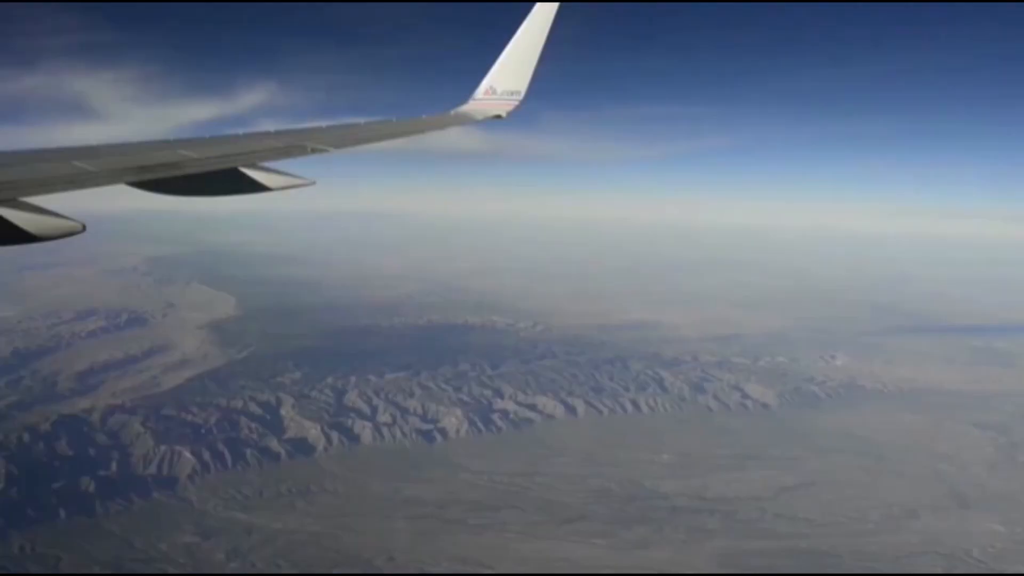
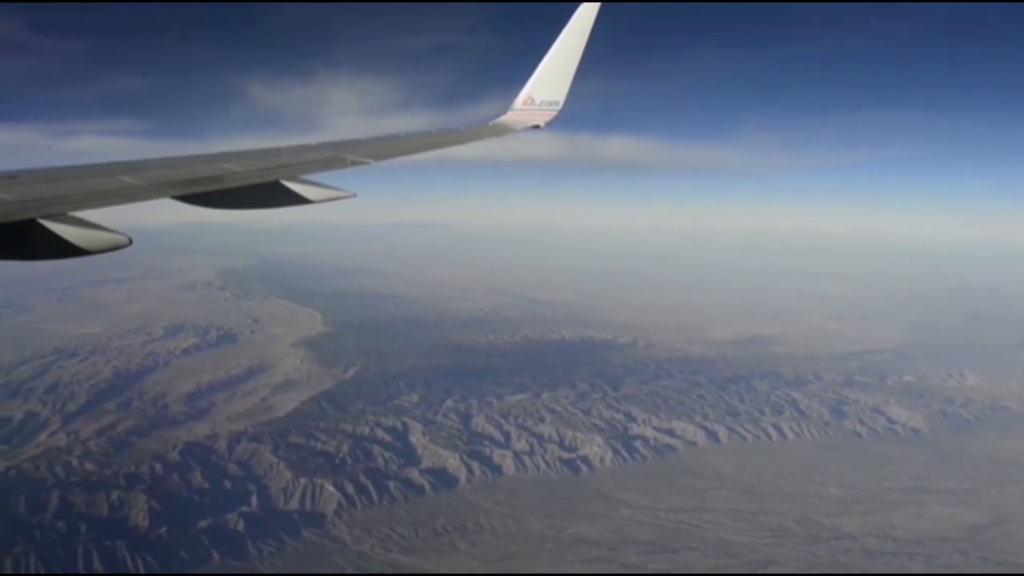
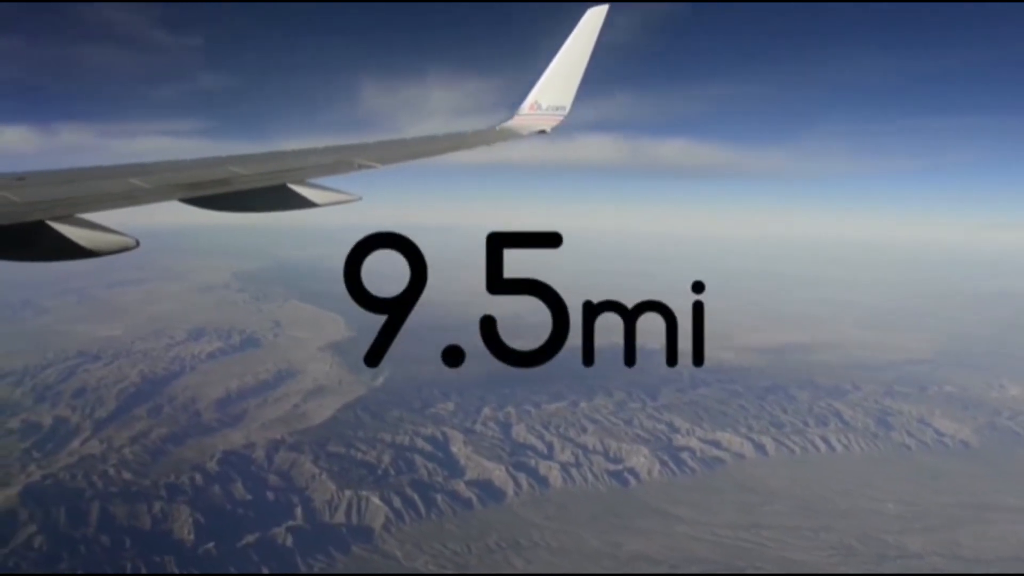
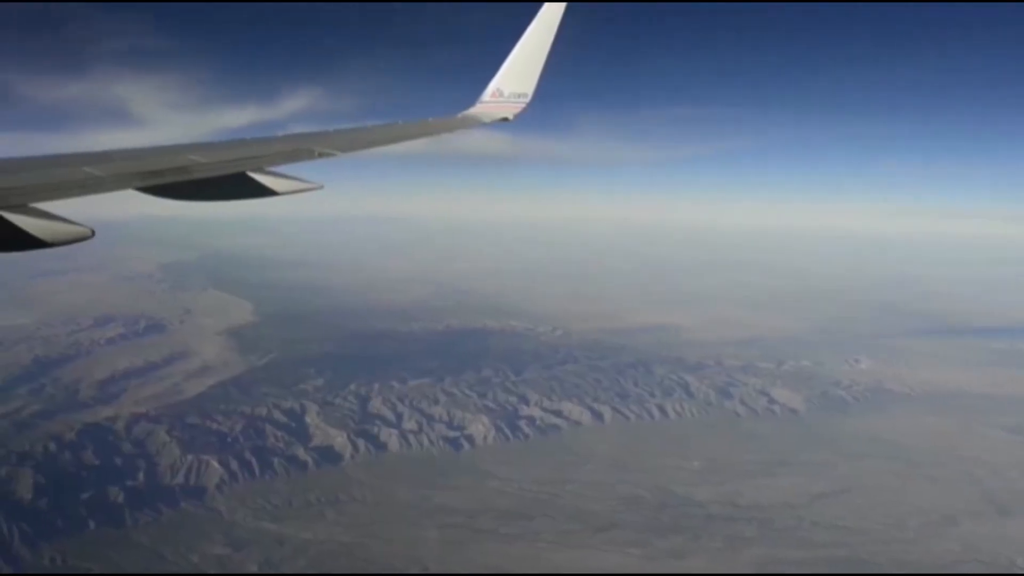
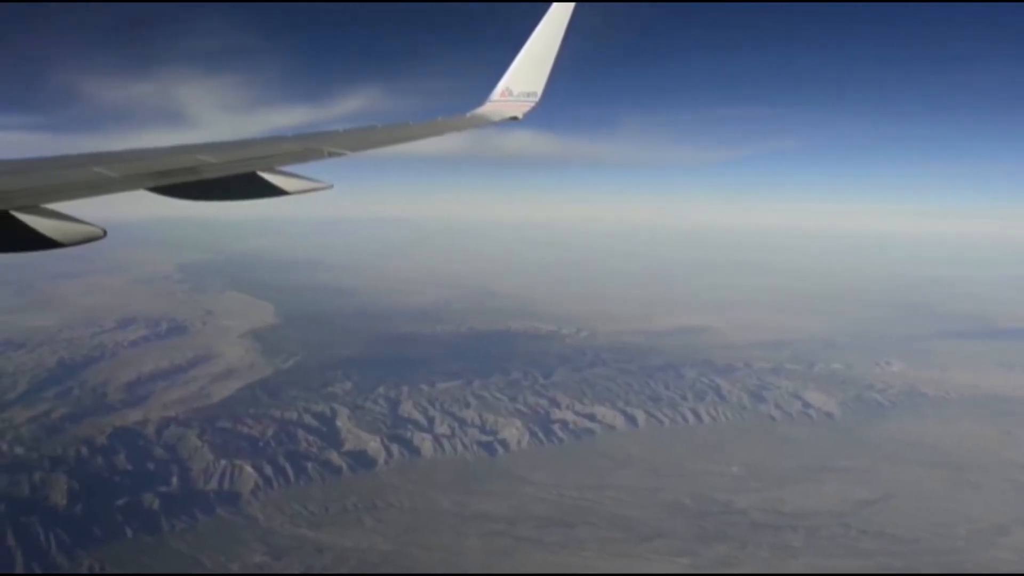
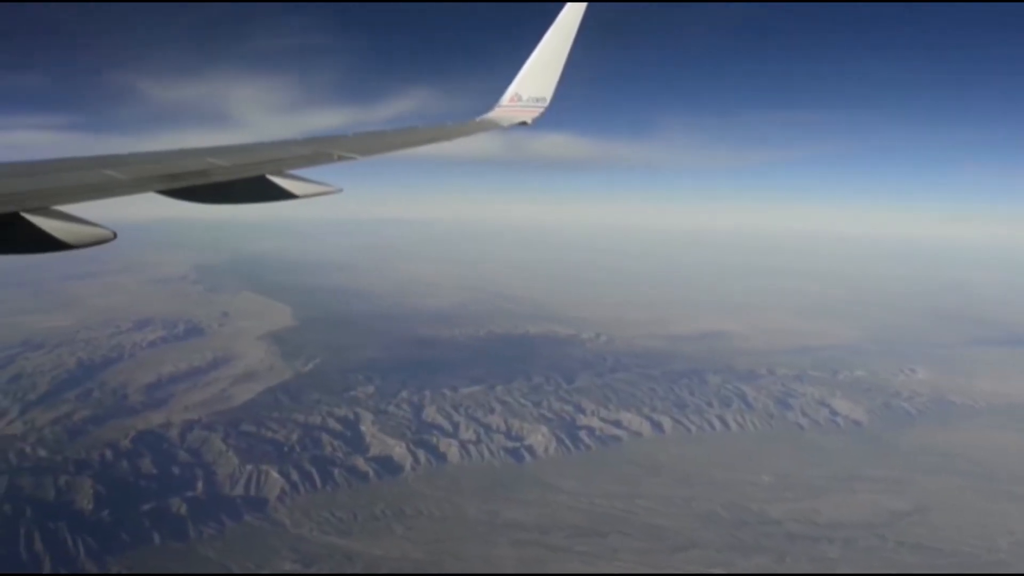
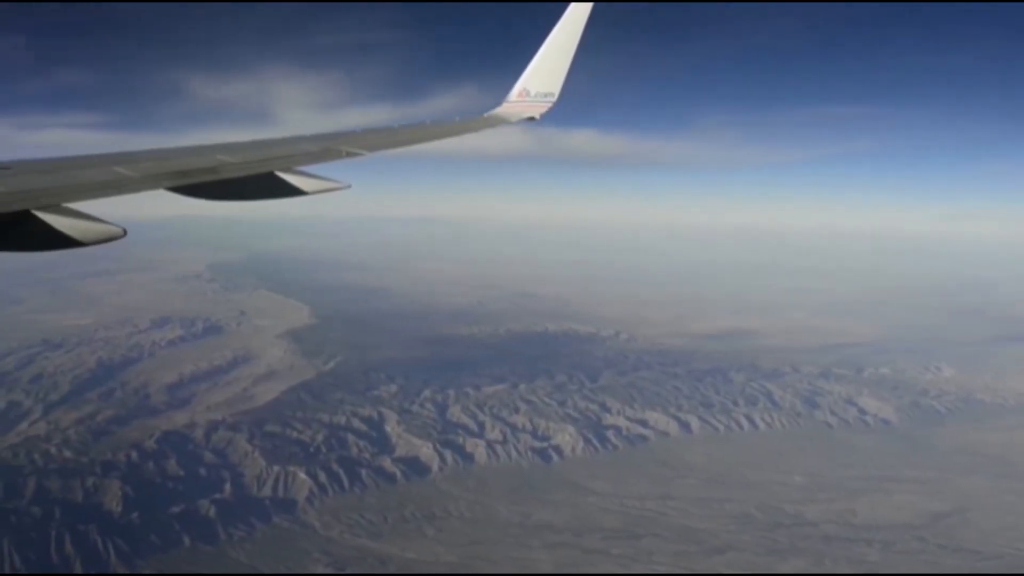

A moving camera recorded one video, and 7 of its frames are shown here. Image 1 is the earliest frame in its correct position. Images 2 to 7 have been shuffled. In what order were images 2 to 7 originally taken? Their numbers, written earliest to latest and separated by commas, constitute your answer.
4, 5, 6, 7, 2, 3
